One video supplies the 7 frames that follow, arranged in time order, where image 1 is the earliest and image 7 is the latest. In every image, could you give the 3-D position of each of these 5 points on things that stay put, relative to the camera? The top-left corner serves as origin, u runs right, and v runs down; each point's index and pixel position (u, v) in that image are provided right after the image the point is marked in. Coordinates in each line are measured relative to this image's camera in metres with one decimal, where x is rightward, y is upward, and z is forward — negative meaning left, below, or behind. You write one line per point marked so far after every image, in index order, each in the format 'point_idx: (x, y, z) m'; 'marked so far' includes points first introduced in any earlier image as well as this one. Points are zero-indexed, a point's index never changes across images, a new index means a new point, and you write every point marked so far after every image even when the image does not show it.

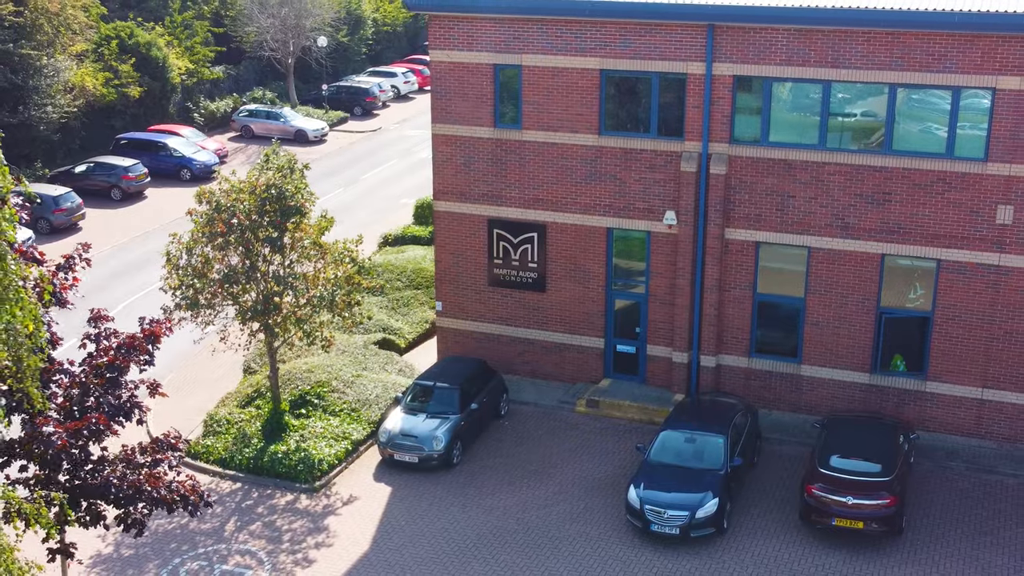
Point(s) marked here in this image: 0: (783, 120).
0: (+4.9, +3.1, +17.7) m
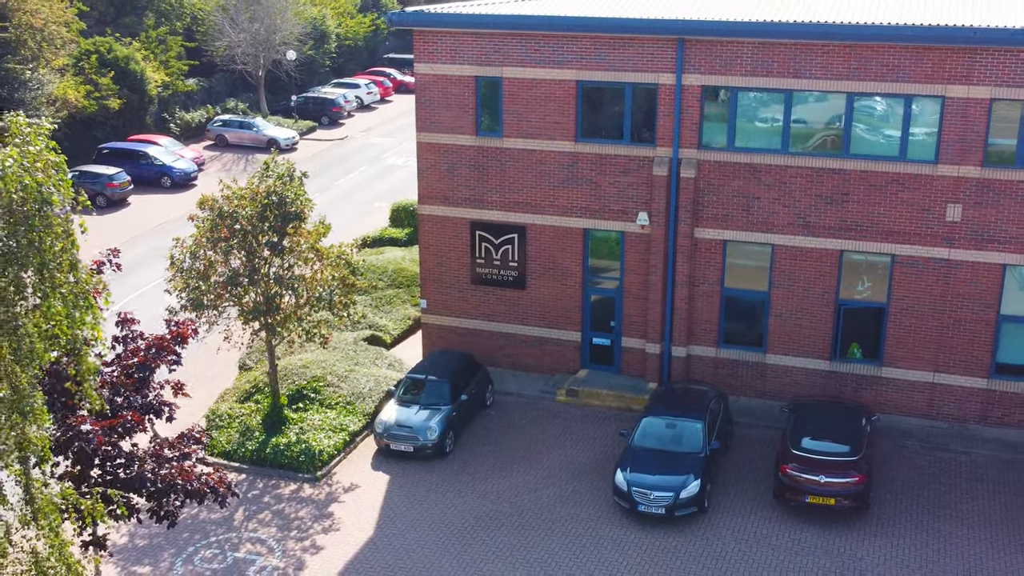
0: (+4.6, +3.2, +19.0) m
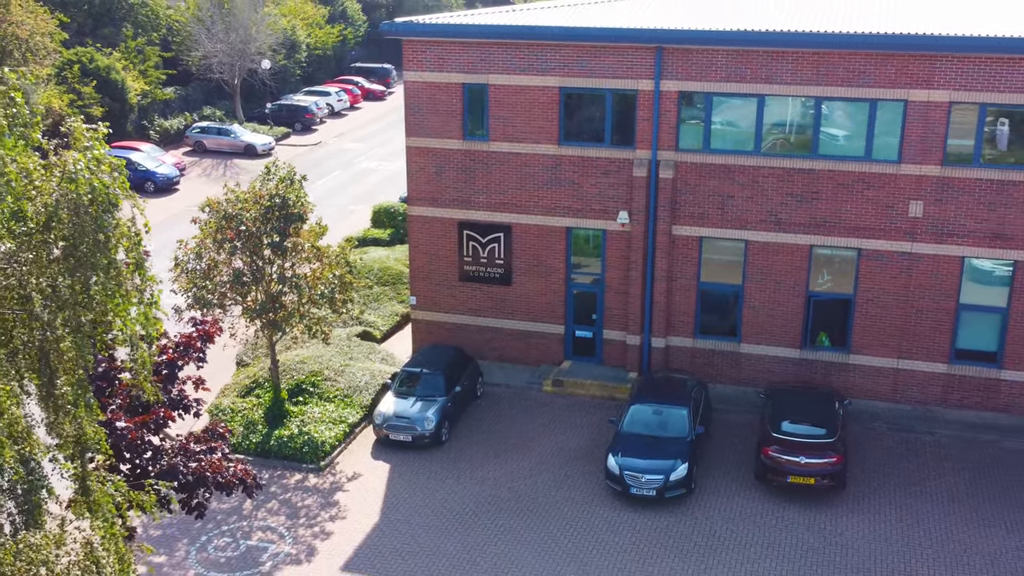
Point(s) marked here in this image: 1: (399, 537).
0: (+4.4, +3.3, +20.2) m
1: (-2.0, -4.4, +17.0) m
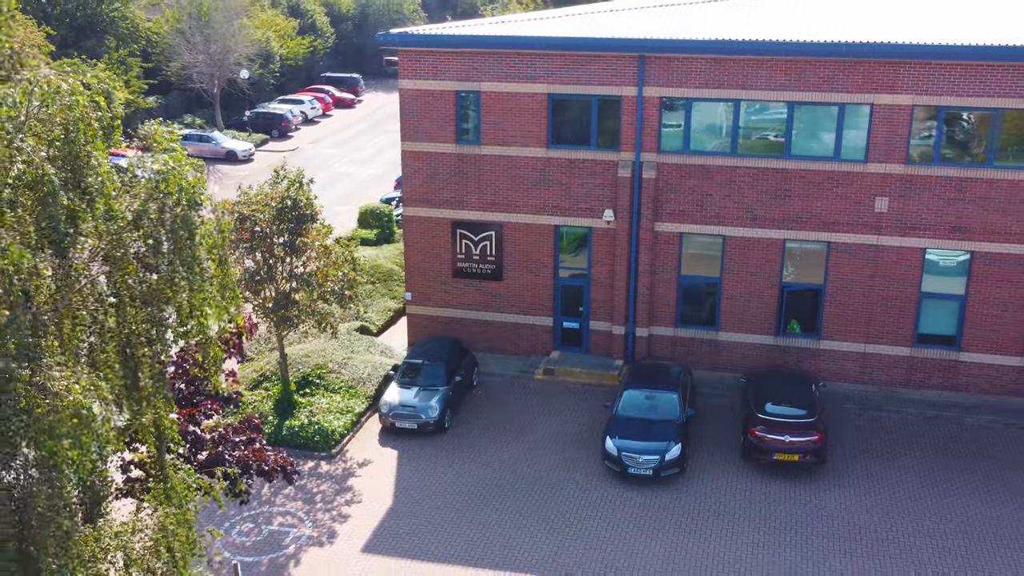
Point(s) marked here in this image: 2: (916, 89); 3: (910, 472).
0: (+4.2, +3.4, +21.5) m
1: (-1.8, -4.3, +18.0) m
2: (+8.3, +4.1, +19.9) m
3: (+7.8, -3.6, +19.0) m
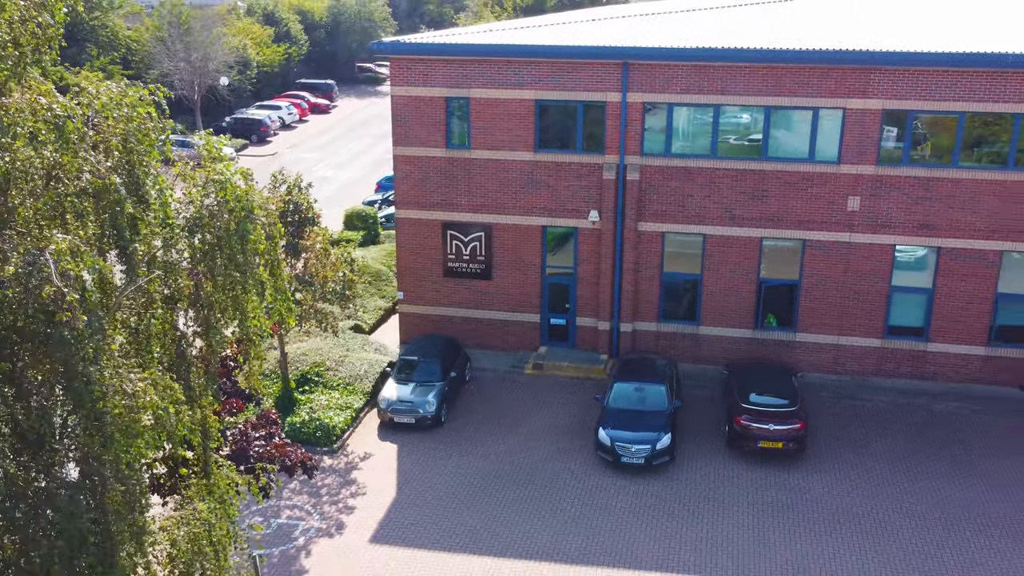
0: (+4.0, +3.5, +22.5) m
1: (-1.8, -4.3, +18.7) m
2: (+8.2, +4.2, +21.1) m
3: (+7.8, -3.5, +20.1) m
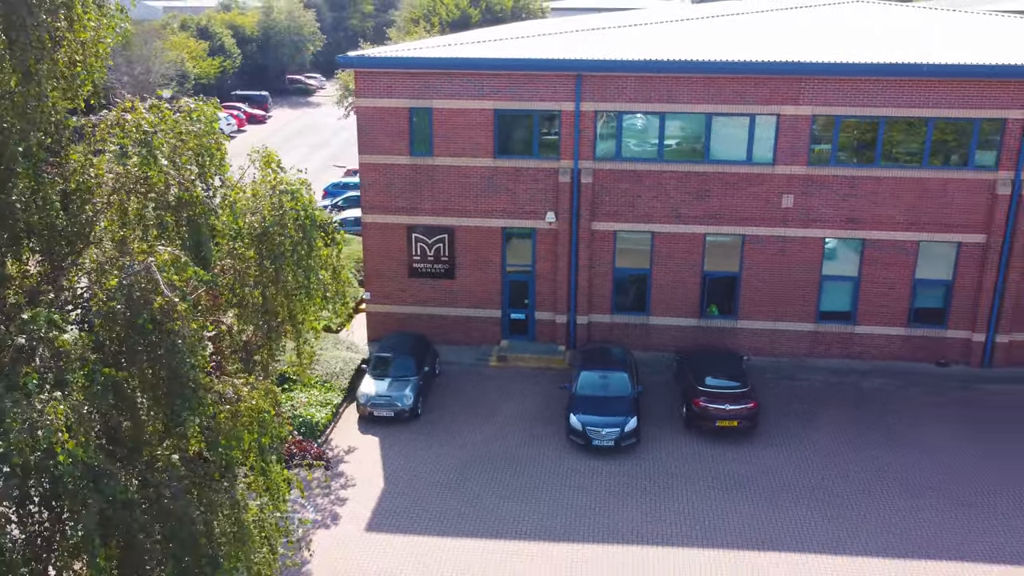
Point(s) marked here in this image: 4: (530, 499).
0: (+3.0, +3.7, +24.4) m
1: (-2.2, -4.2, +19.9) m
2: (+7.3, +4.5, +23.3) m
3: (+7.2, -3.2, +22.2) m
4: (+0.4, -4.3, +19.8) m
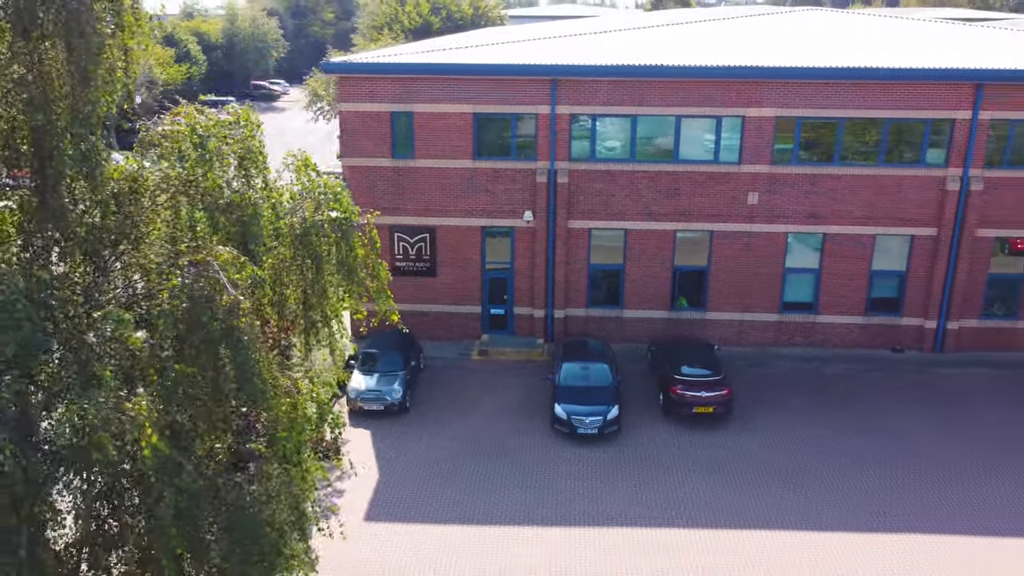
0: (+2.5, +3.8, +25.5) m
1: (-2.4, -4.1, +20.7) m
2: (+6.8, +4.7, +24.7) m
3: (+6.9, -3.0, +23.6) m
4: (+0.2, -4.2, +20.8) m
